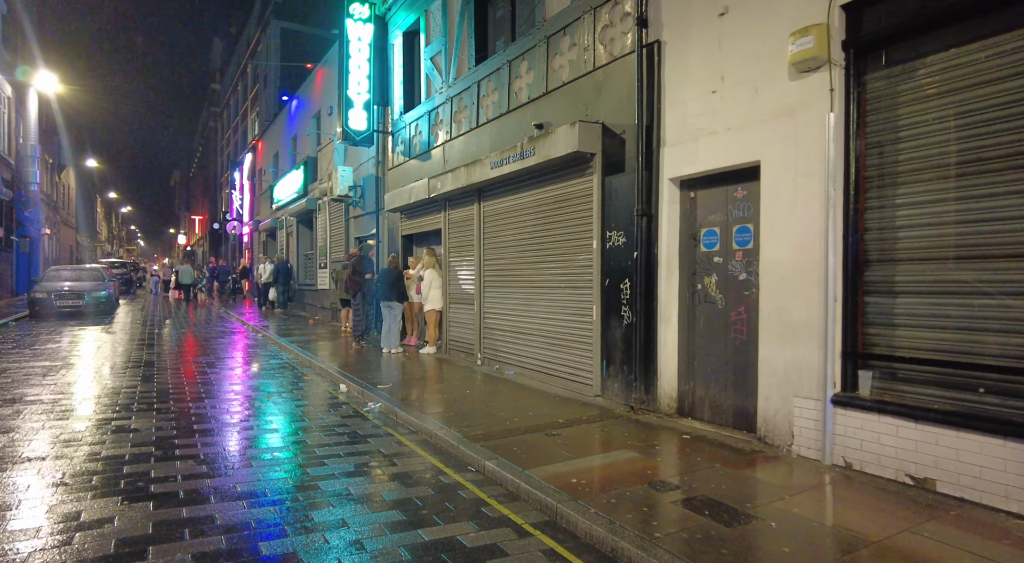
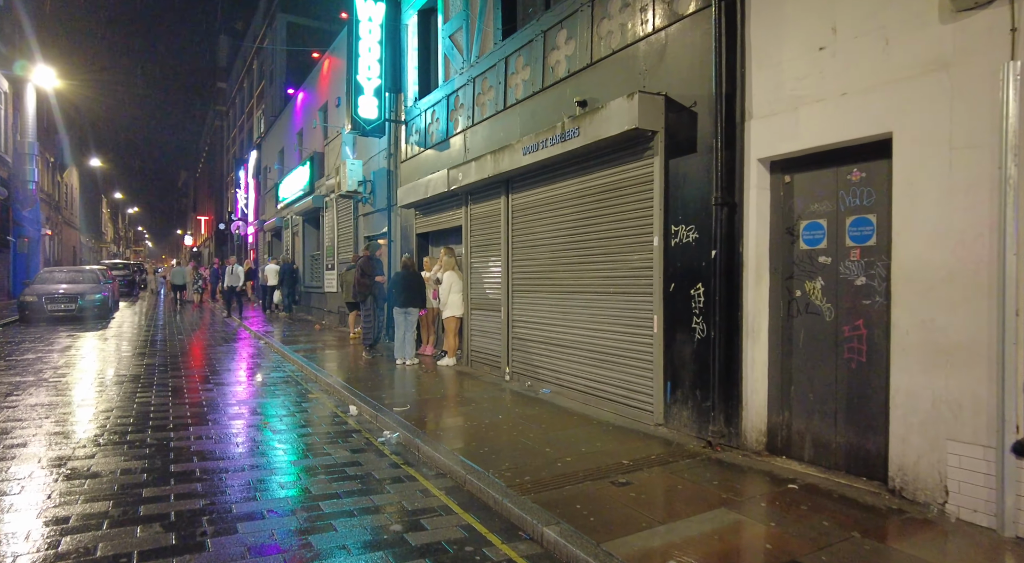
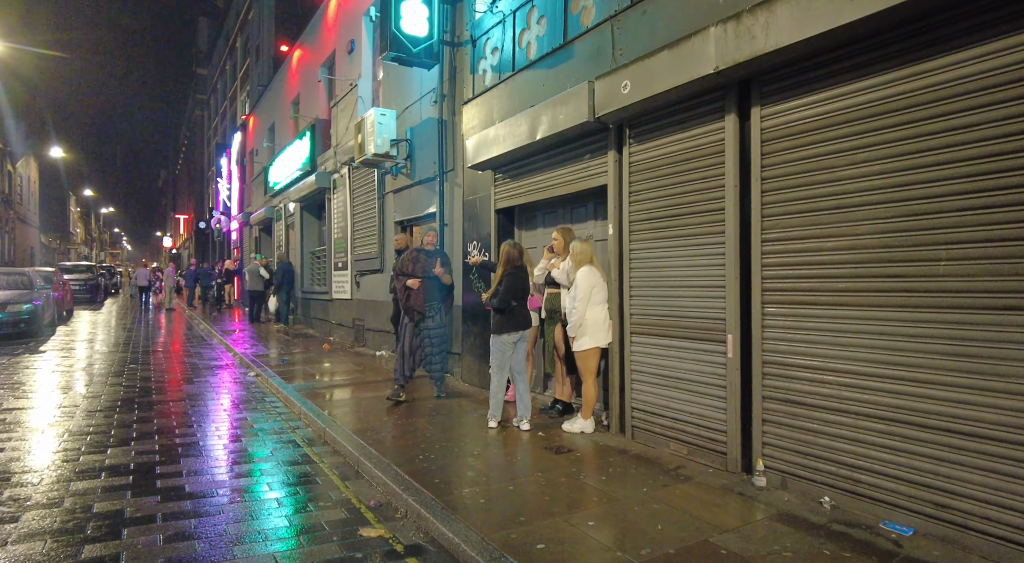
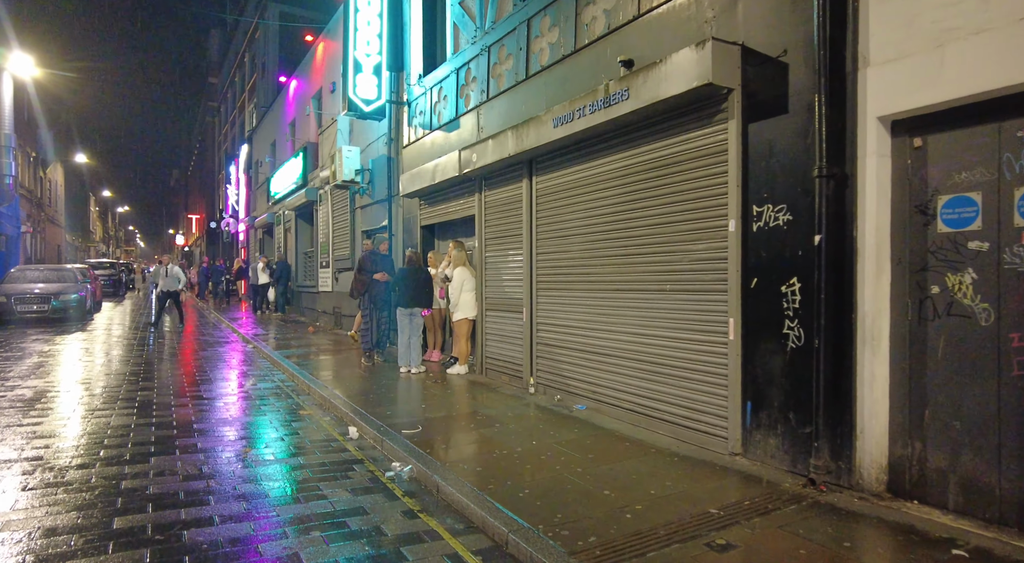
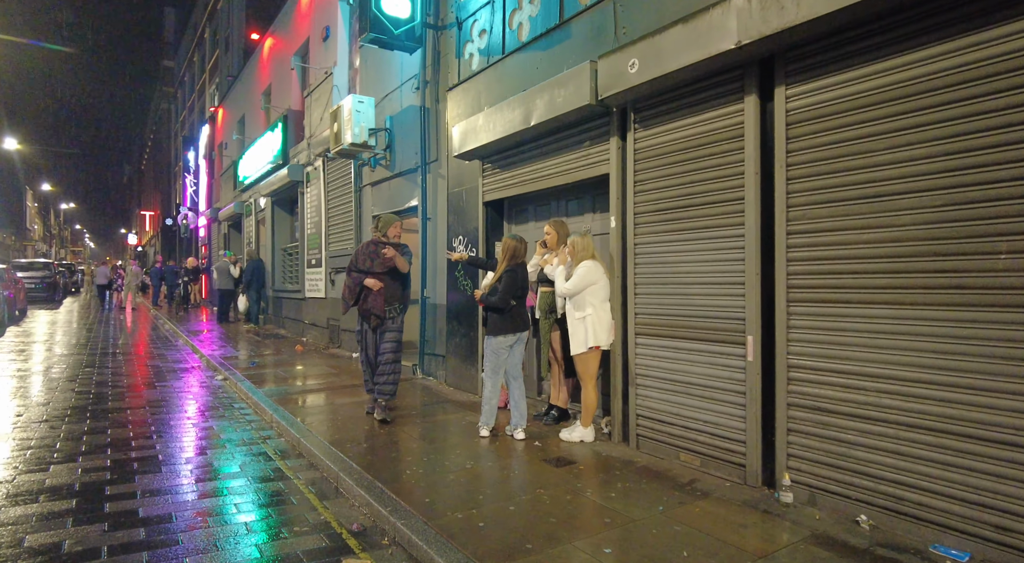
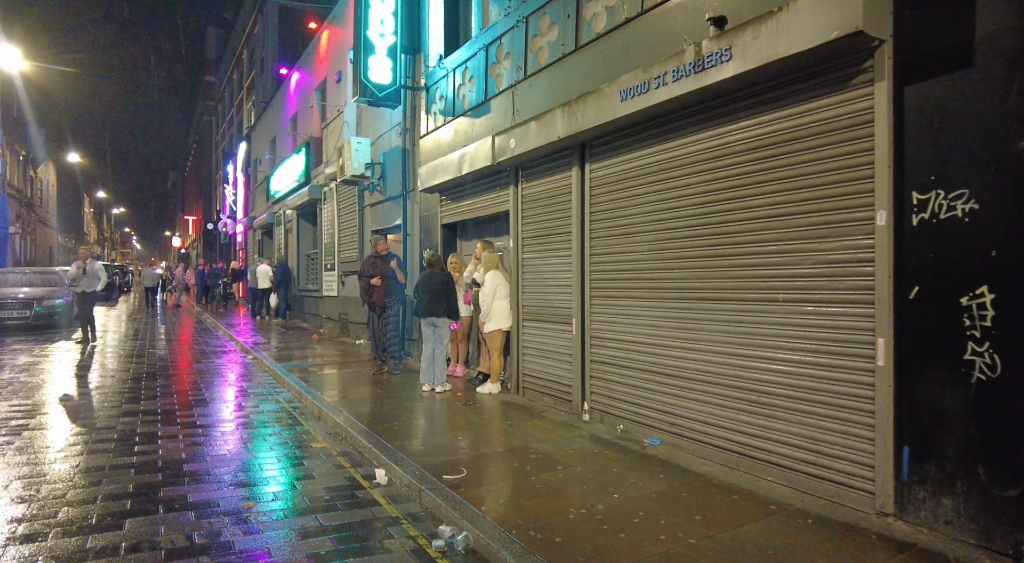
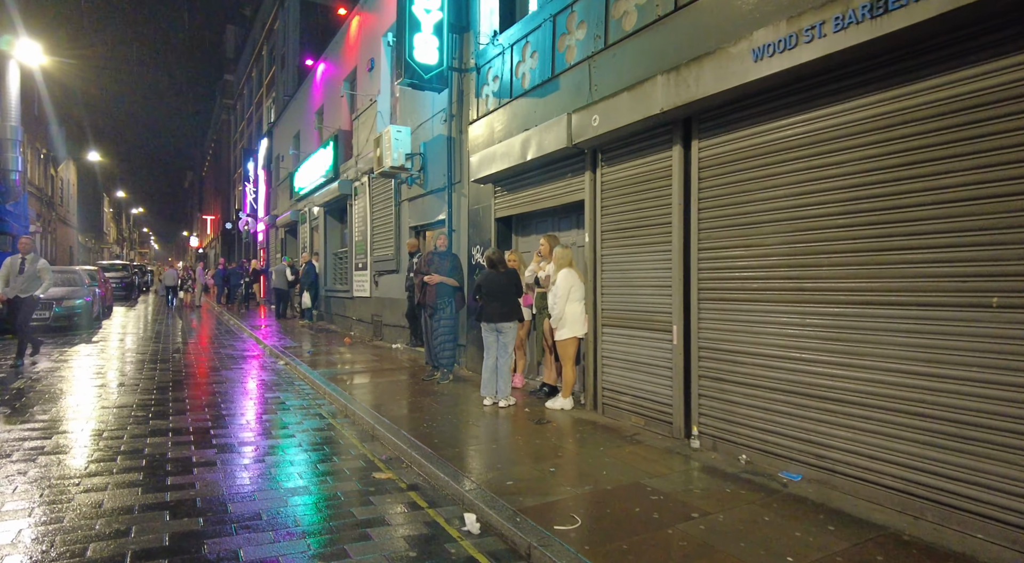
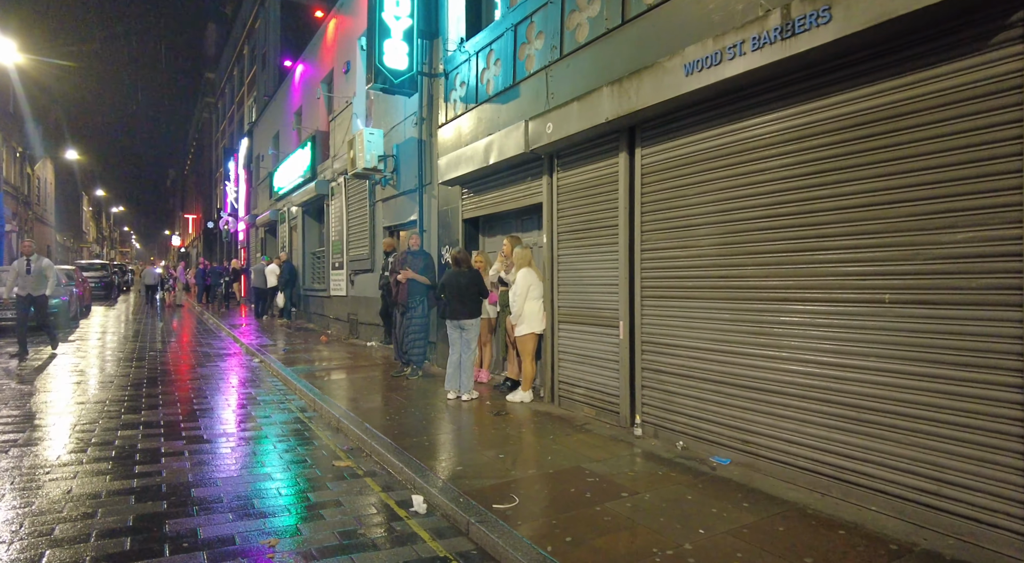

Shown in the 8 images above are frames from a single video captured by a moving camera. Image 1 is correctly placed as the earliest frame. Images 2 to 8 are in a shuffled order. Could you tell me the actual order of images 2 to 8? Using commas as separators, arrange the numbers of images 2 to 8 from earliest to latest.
2, 4, 6, 8, 7, 3, 5
